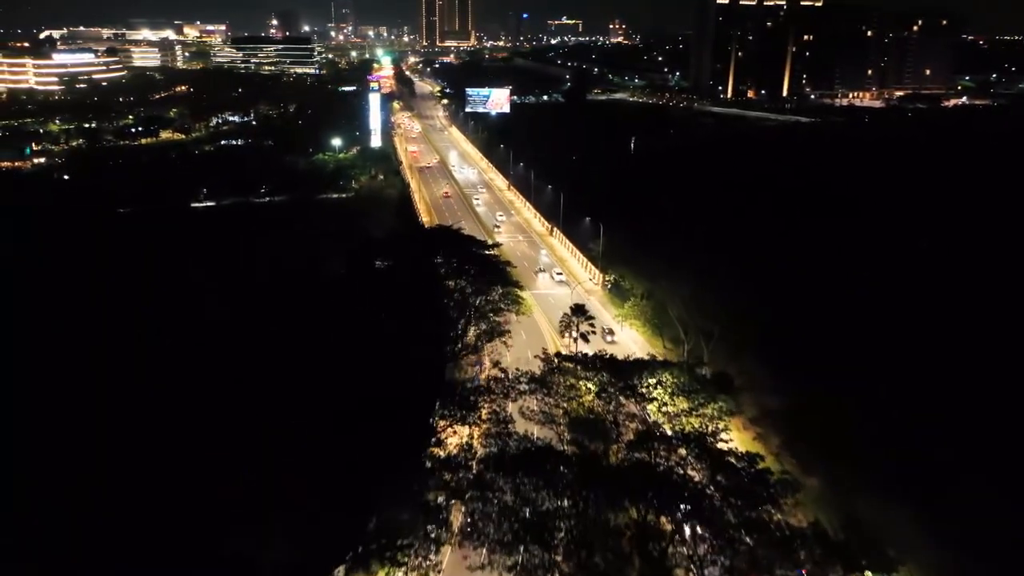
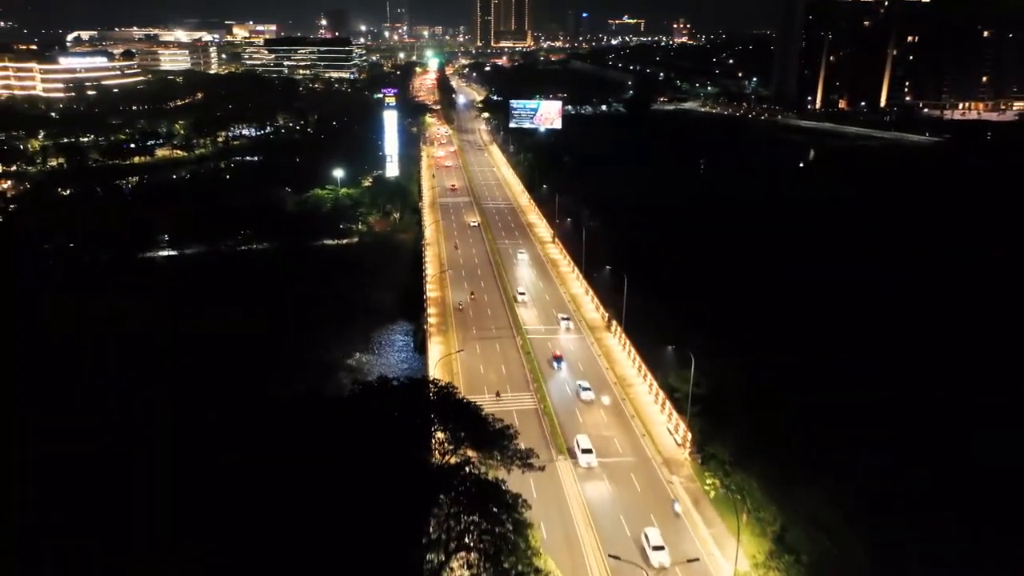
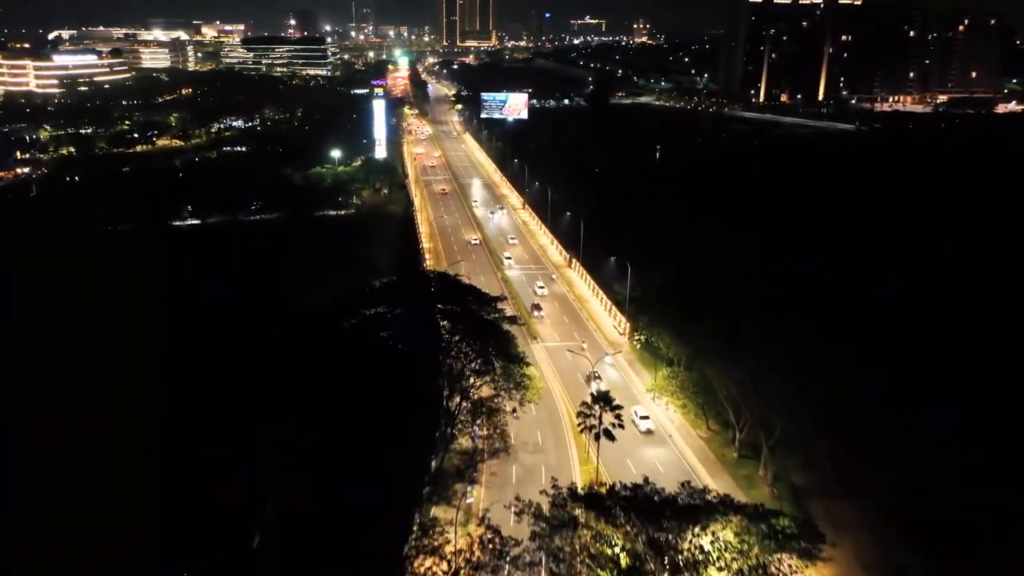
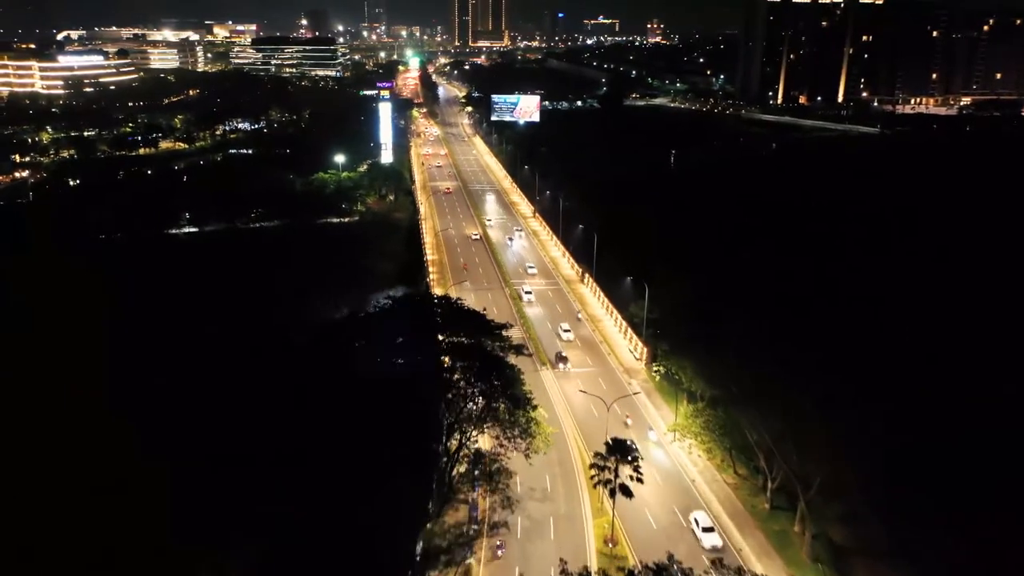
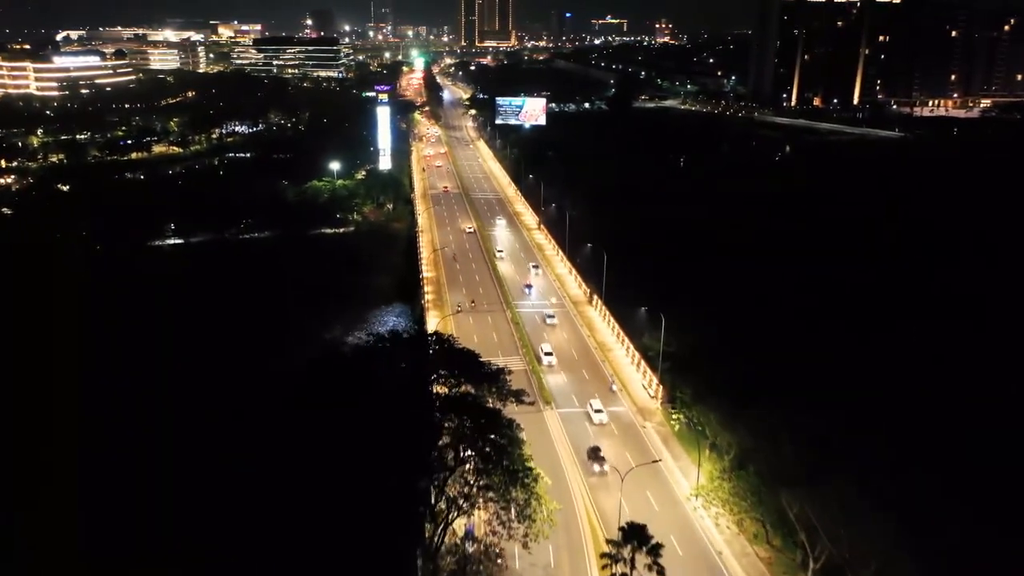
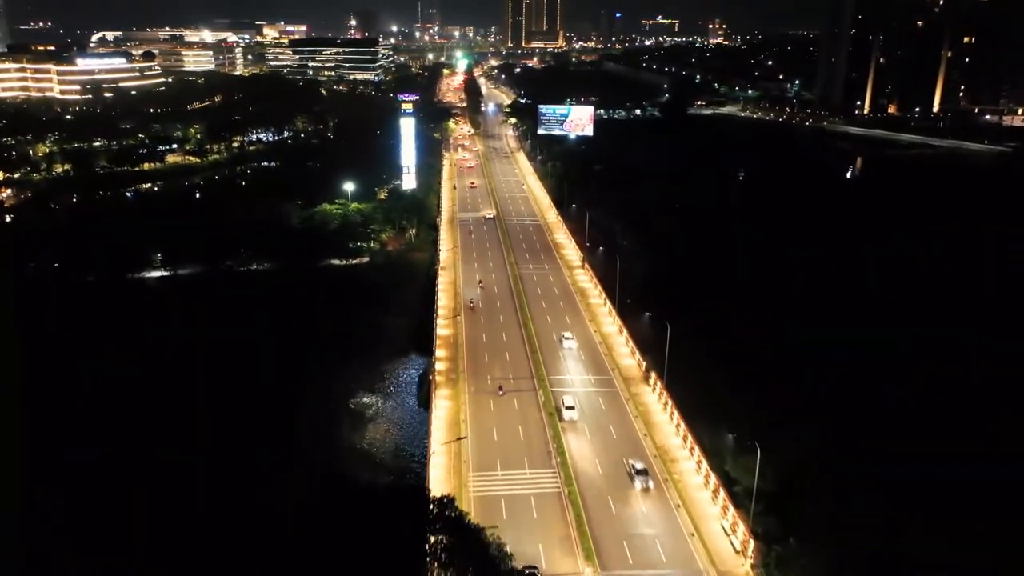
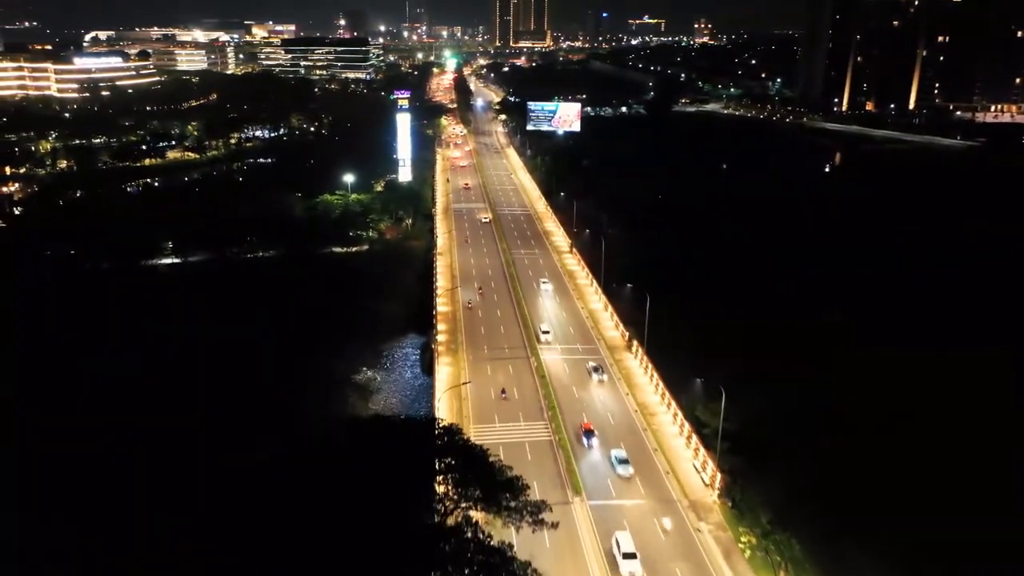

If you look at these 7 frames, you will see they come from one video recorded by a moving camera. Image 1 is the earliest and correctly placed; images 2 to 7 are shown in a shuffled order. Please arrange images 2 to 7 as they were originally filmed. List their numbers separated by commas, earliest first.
3, 4, 5, 2, 7, 6
